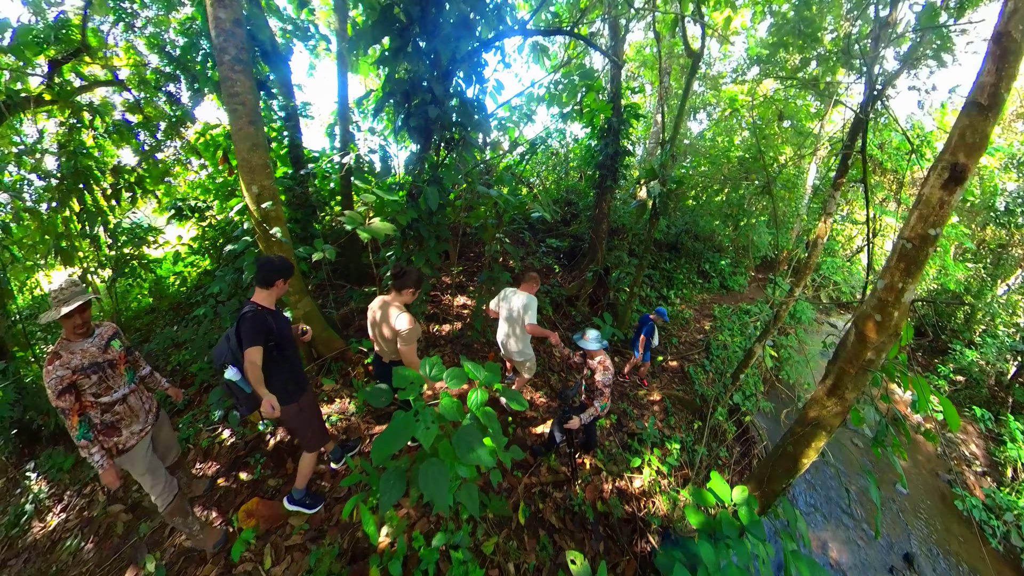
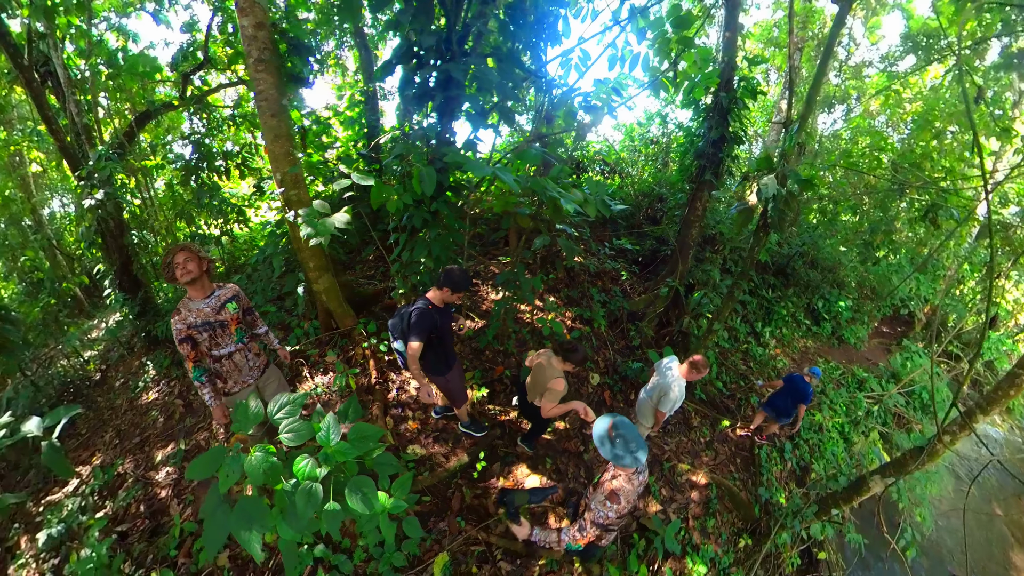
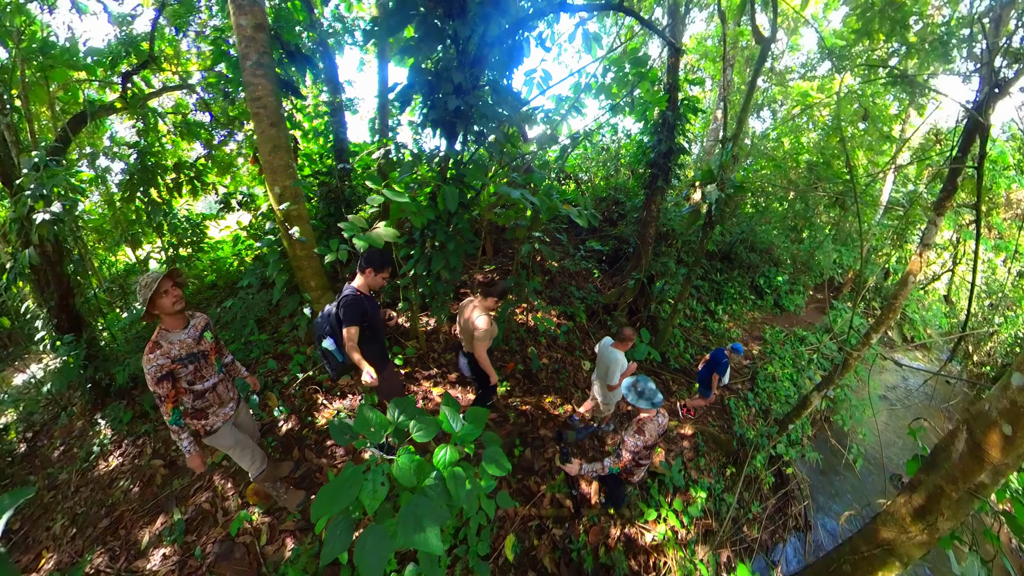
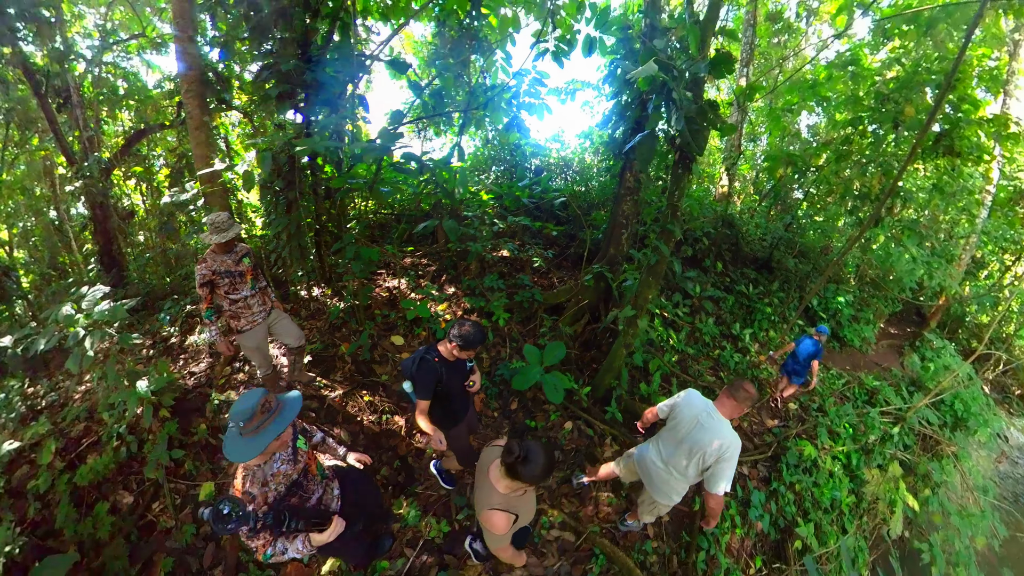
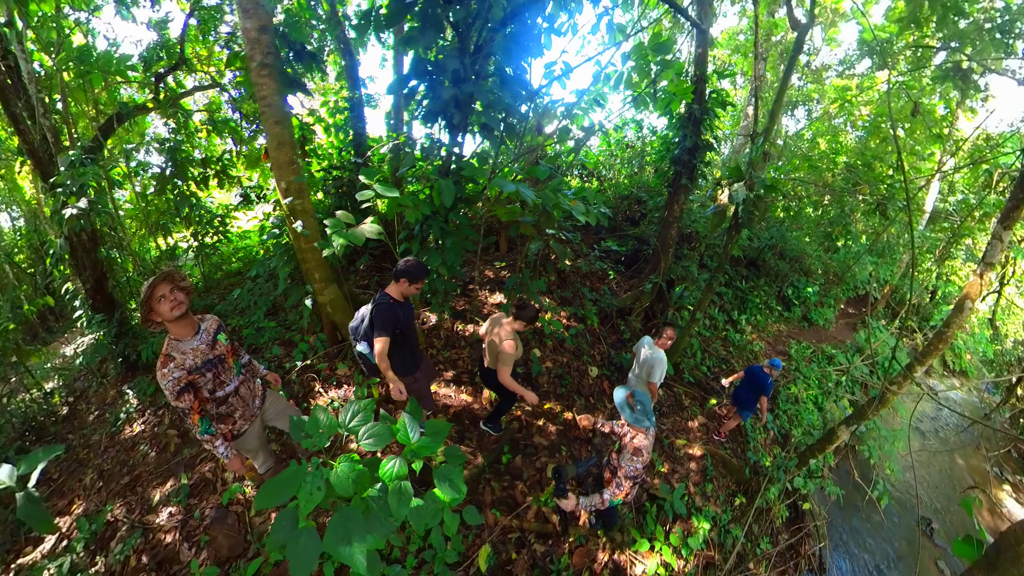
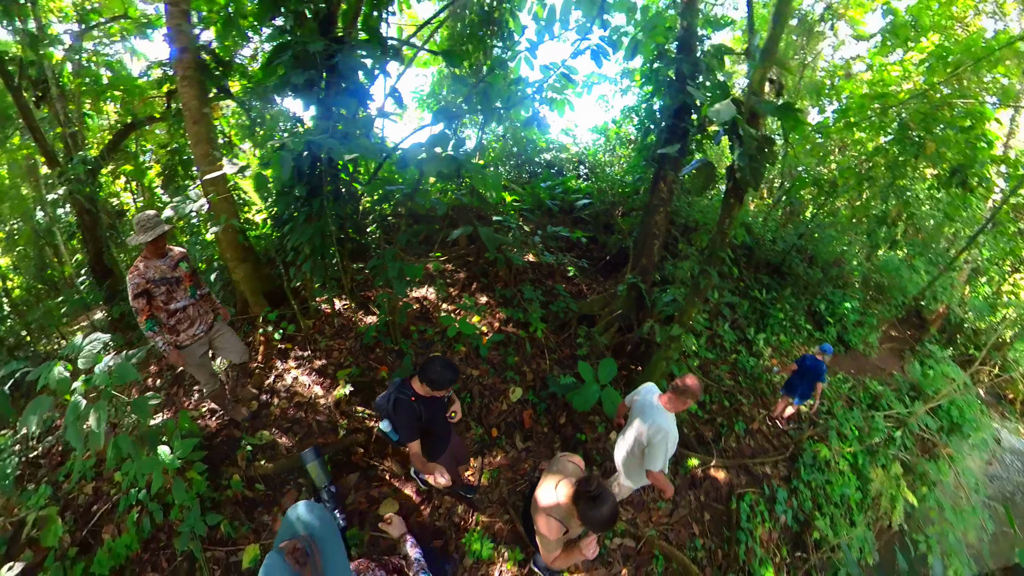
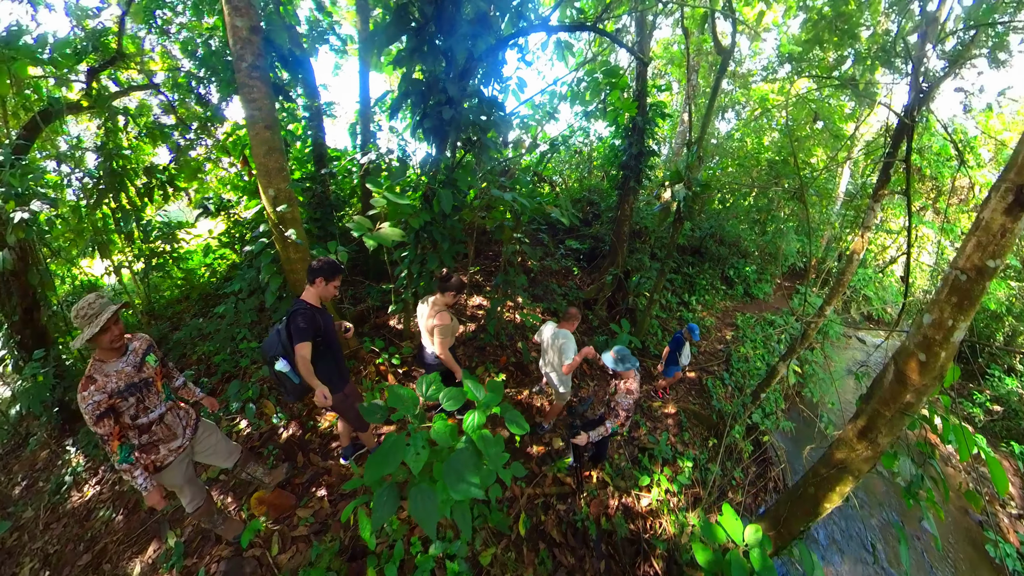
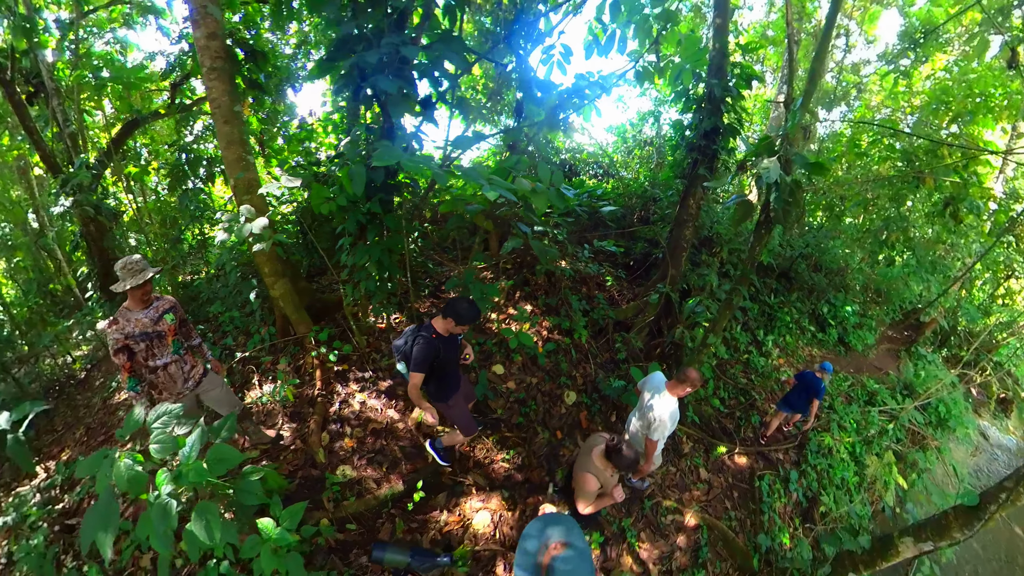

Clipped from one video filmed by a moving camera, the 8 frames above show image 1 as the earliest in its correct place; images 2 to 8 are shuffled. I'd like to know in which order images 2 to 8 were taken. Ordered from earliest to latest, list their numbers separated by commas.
7, 3, 5, 2, 8, 6, 4
